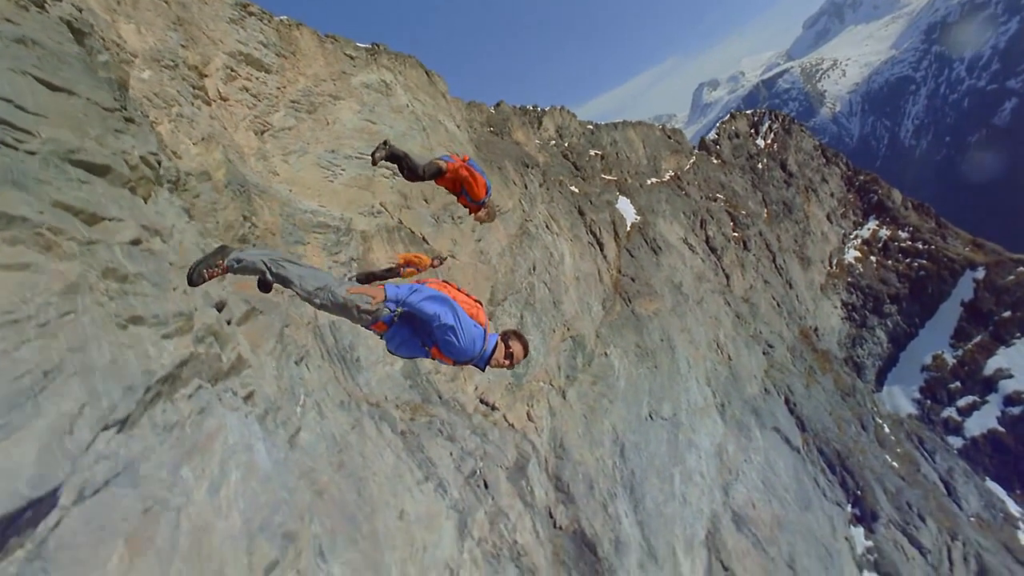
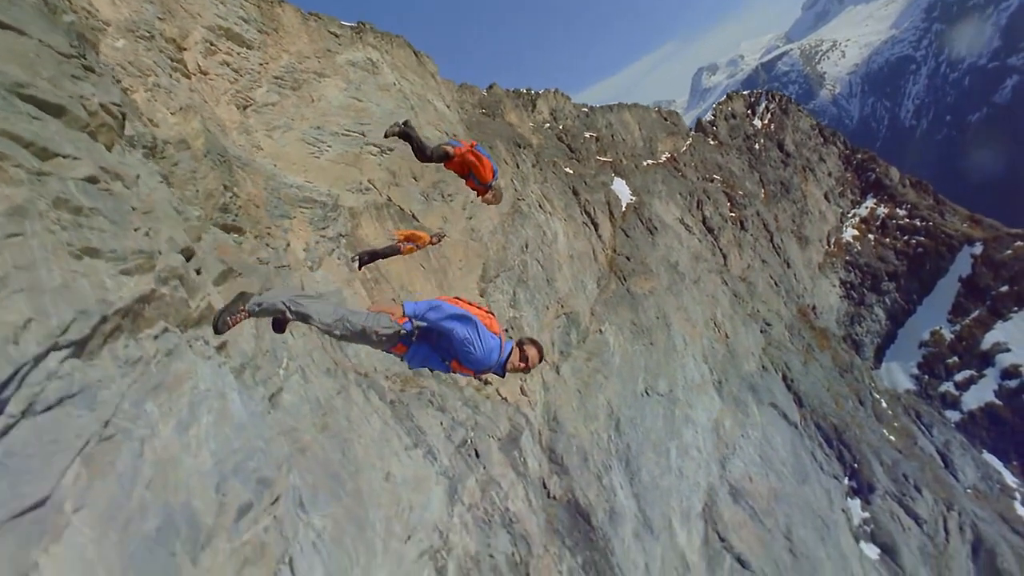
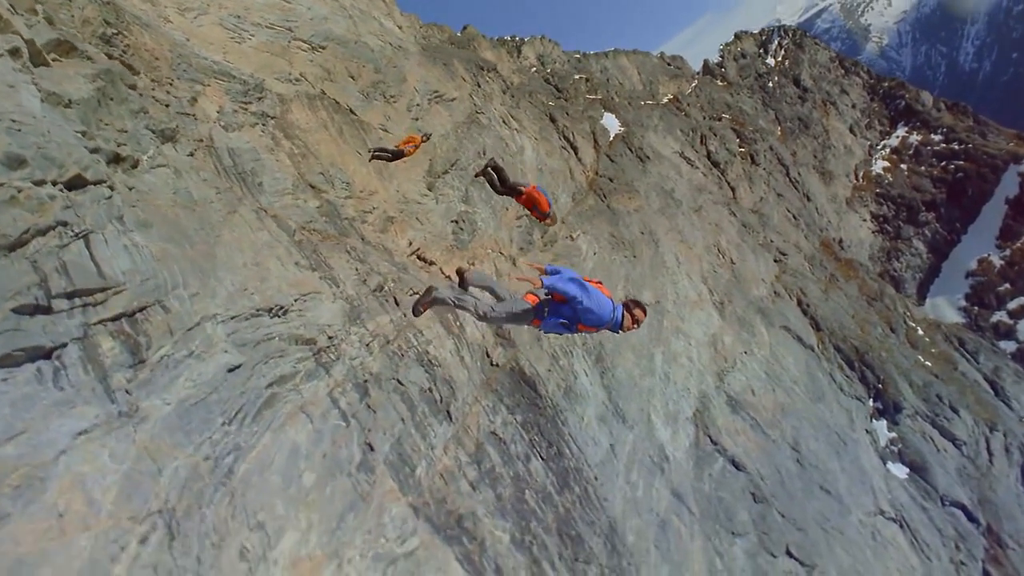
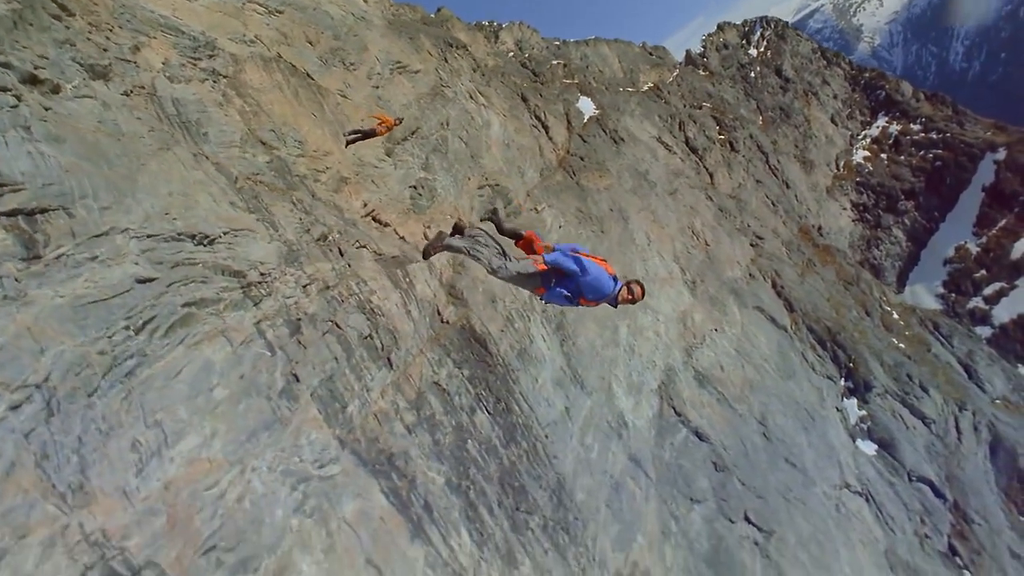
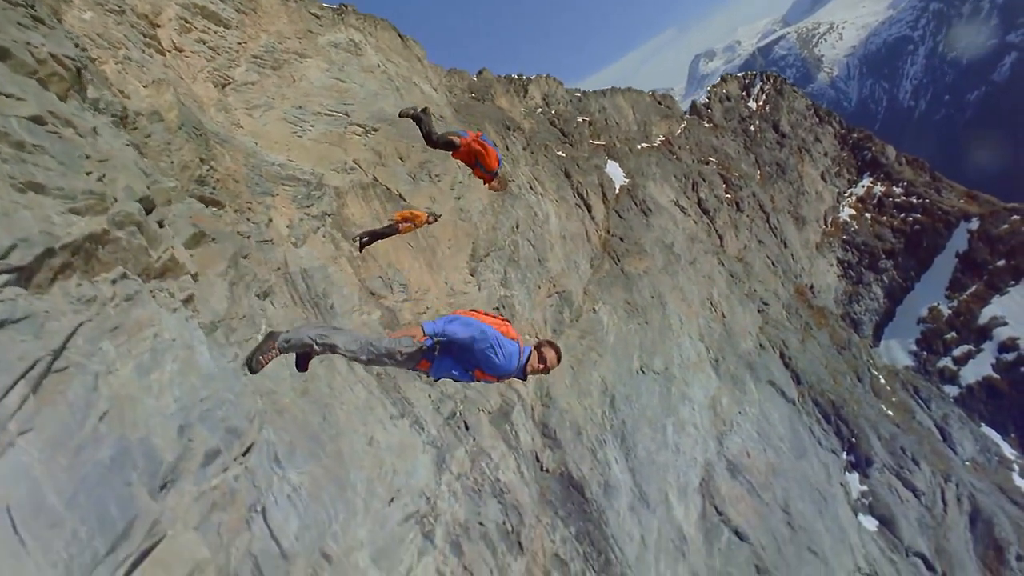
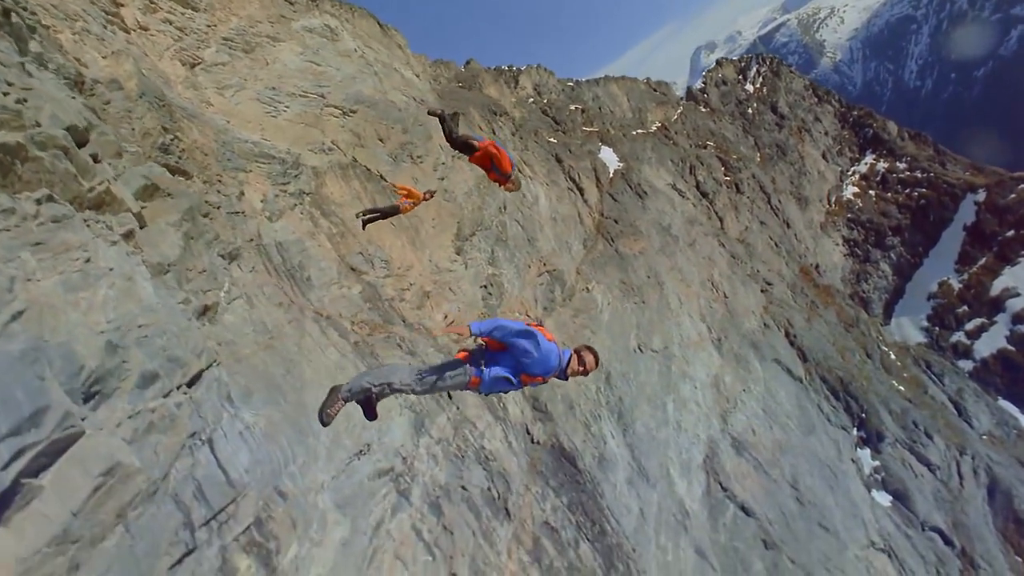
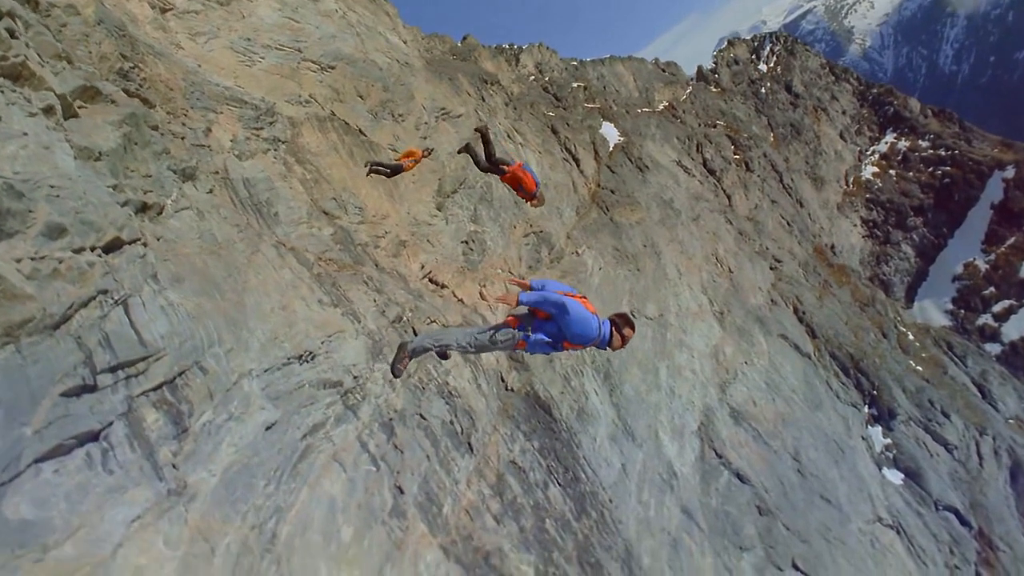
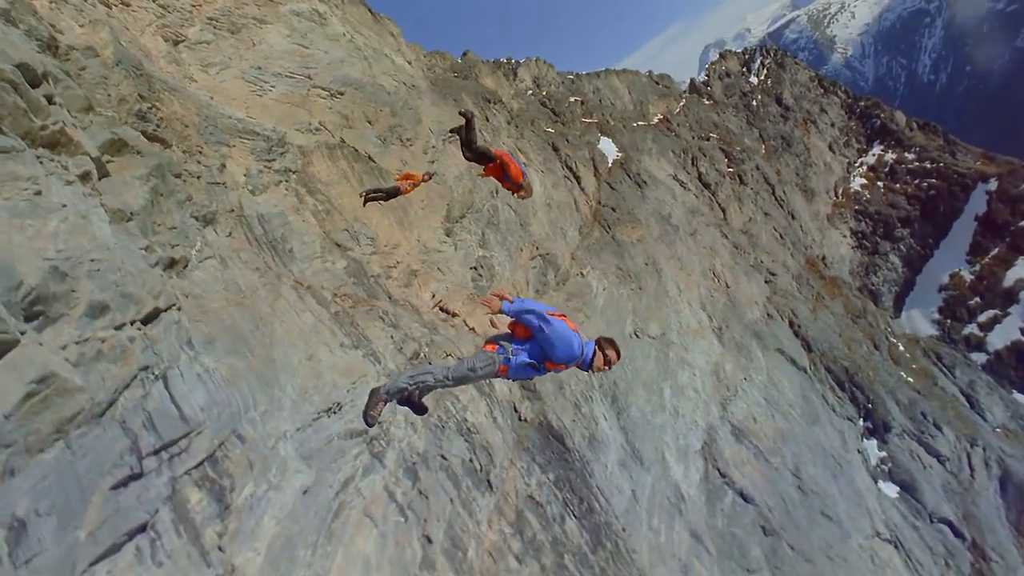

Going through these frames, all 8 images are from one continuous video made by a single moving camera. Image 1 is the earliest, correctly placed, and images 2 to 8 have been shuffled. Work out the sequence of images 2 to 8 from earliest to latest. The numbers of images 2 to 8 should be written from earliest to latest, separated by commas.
2, 5, 6, 8, 7, 3, 4
